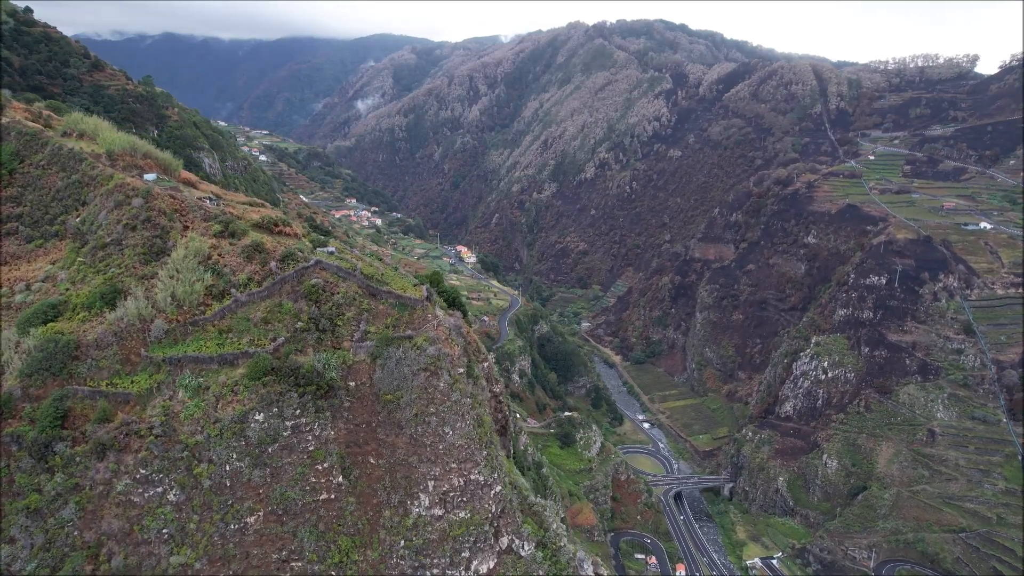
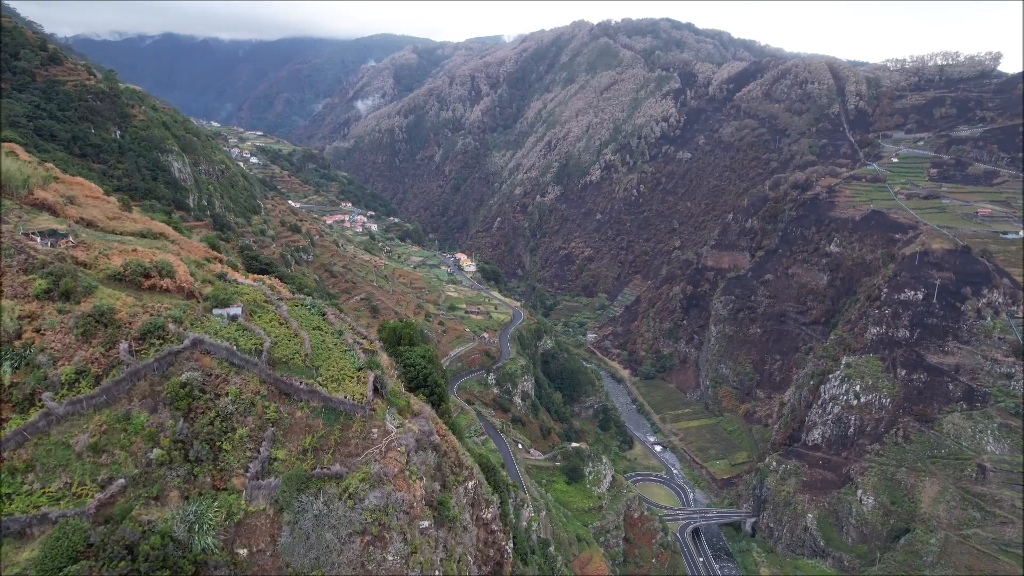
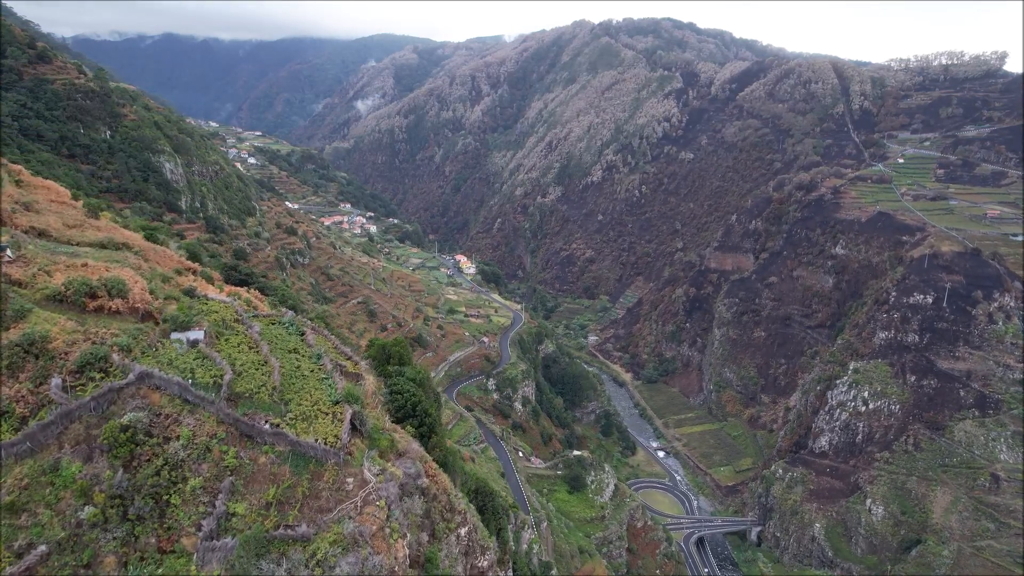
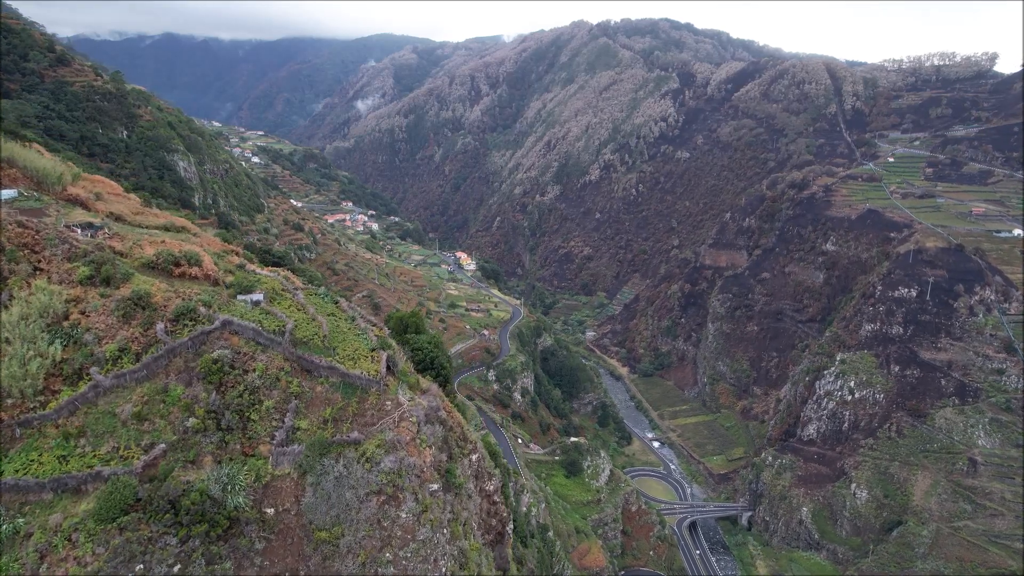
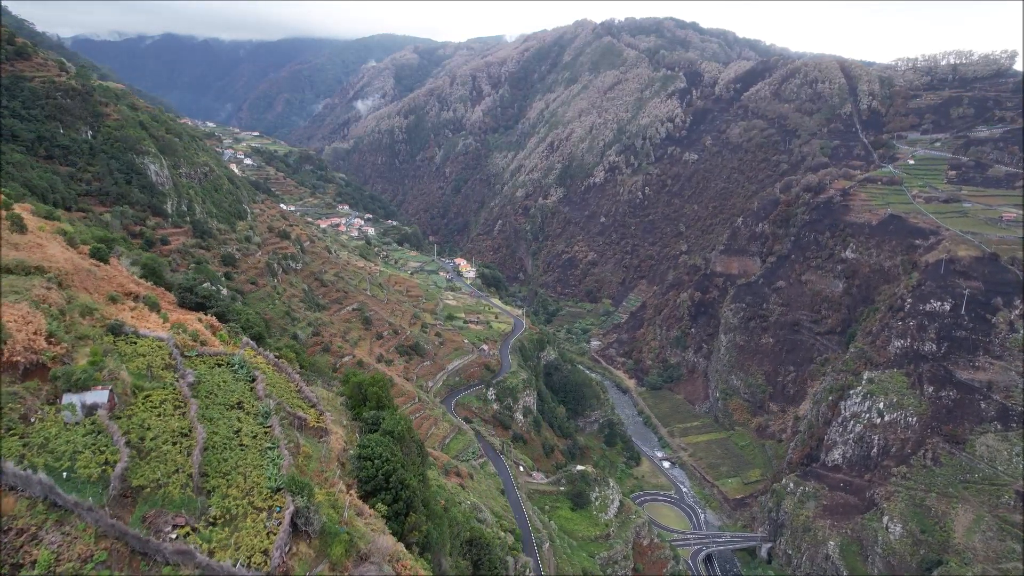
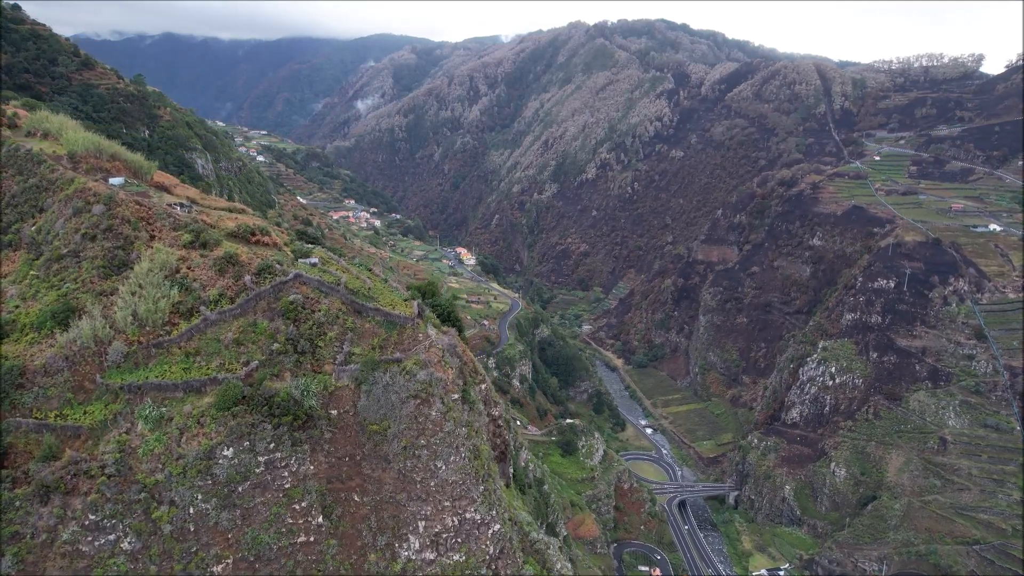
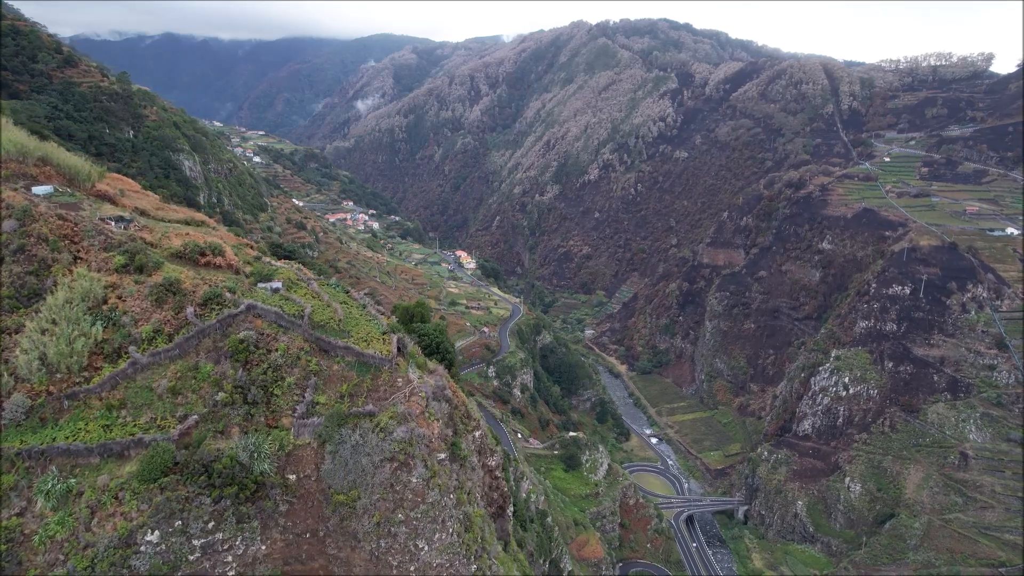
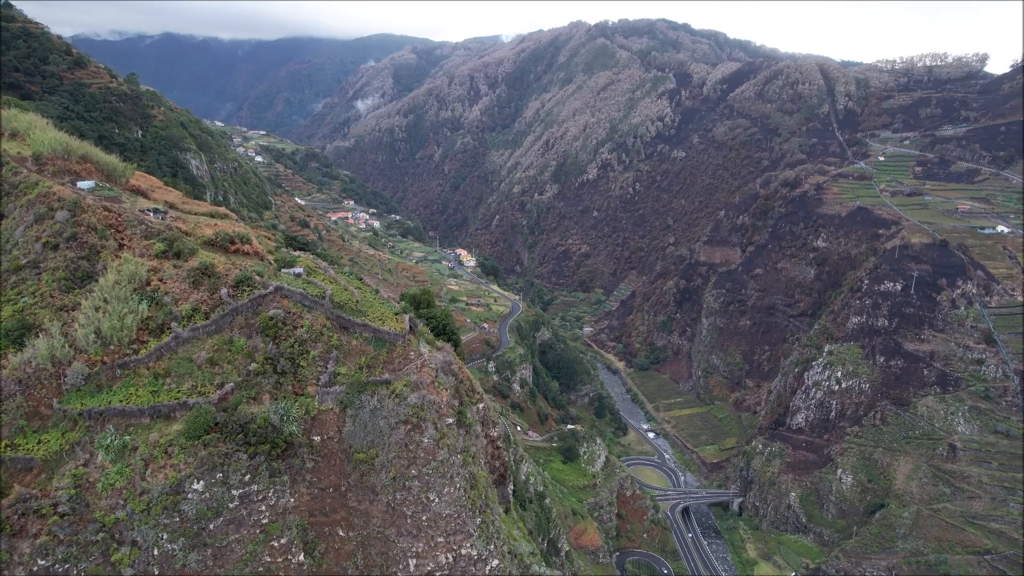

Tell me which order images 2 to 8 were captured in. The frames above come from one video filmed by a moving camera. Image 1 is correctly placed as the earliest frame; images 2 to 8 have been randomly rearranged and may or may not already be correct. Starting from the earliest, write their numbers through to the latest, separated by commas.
6, 8, 7, 4, 2, 3, 5
